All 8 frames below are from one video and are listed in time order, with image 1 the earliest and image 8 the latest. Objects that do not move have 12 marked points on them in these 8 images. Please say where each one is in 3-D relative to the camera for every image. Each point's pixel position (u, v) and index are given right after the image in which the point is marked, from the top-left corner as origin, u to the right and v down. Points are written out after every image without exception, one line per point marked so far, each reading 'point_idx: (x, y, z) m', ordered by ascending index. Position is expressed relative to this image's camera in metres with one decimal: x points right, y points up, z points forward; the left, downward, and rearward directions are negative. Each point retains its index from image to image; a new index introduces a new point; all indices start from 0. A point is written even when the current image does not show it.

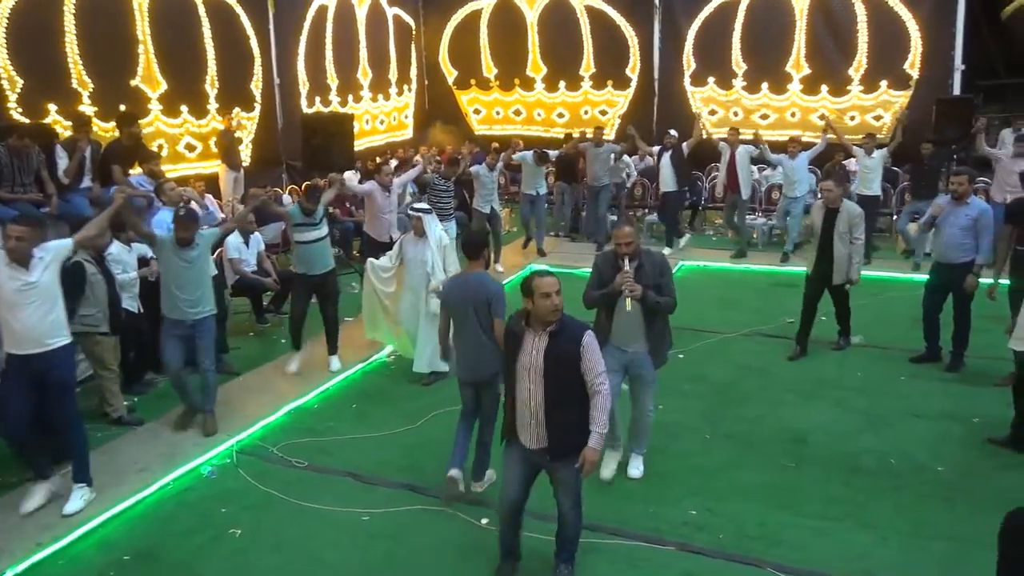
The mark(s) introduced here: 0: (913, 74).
0: (+7.8, +4.2, +15.3) m
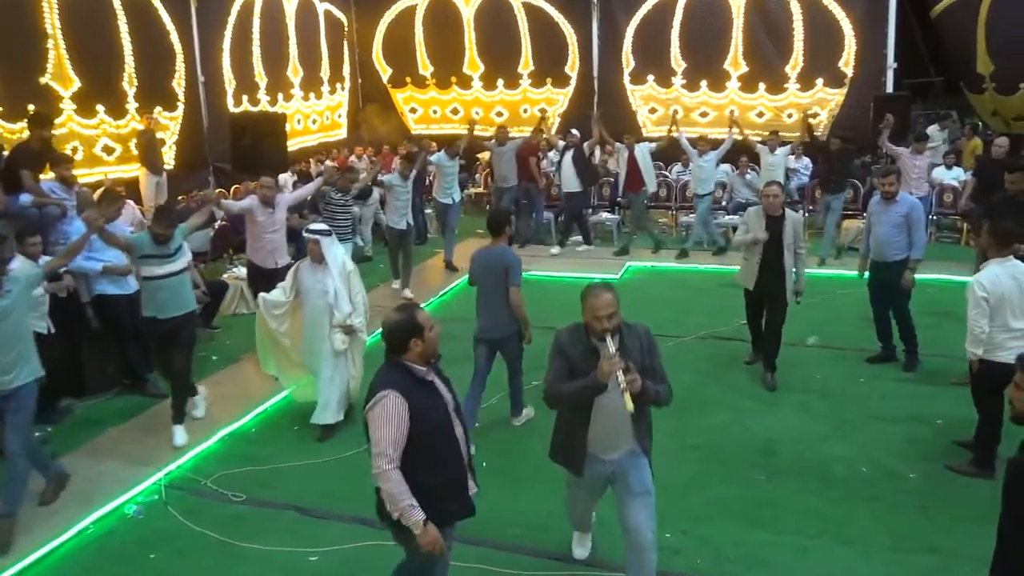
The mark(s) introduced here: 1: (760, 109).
0: (+6.6, +4.2, +15.5) m
1: (+5.0, +3.7, +16.2) m
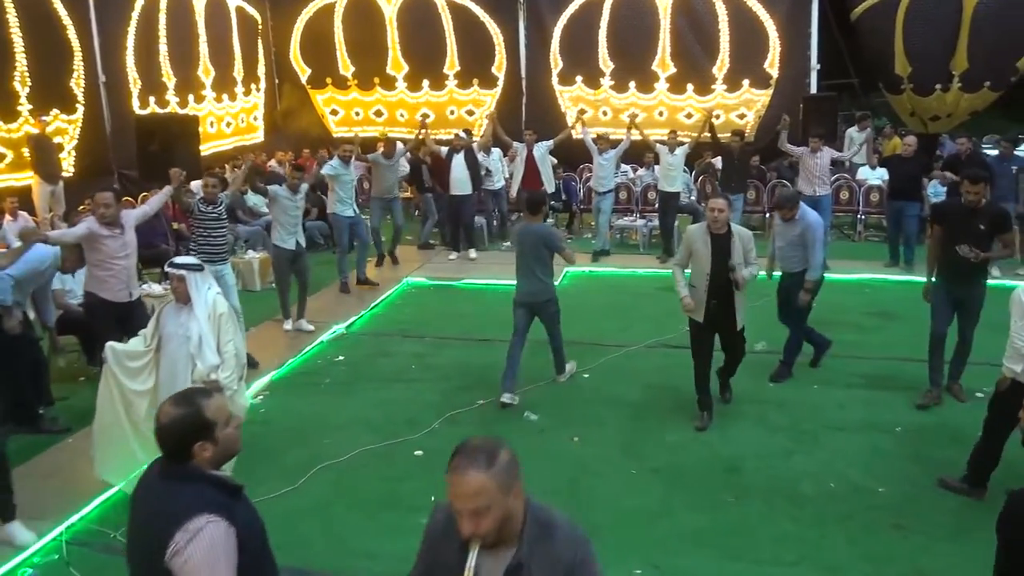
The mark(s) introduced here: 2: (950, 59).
0: (+5.1, +4.2, +15.6) m
1: (+3.6, +3.6, +16.1) m
2: (+8.3, +4.3, +15.0) m
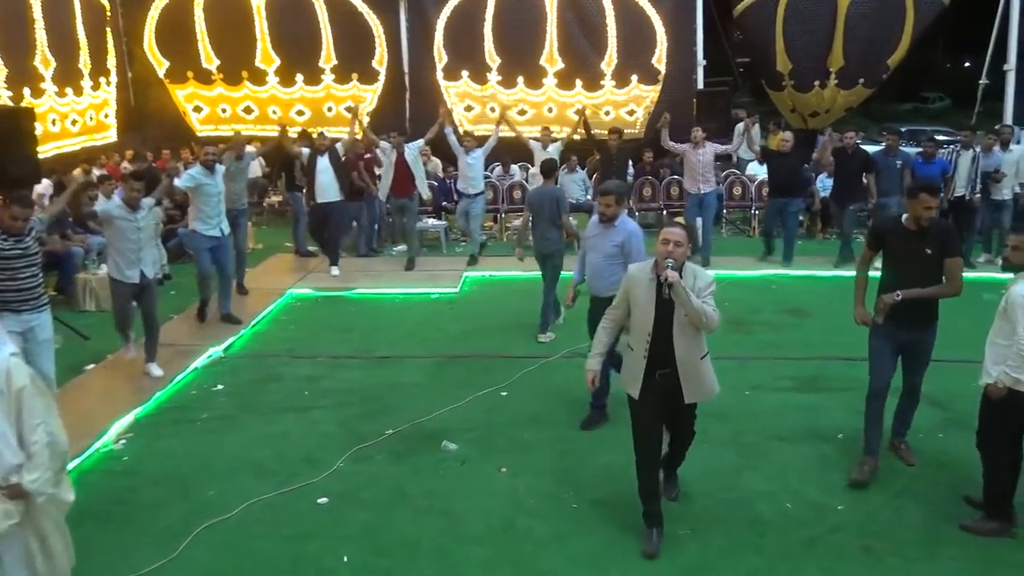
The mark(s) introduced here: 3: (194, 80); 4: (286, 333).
0: (+2.9, +4.3, +15.5) m
1: (+1.3, +3.6, +15.7) m
2: (+6.1, +4.5, +15.3) m
3: (-6.5, +4.3, +16.2) m
4: (-2.5, -0.5, +8.7) m
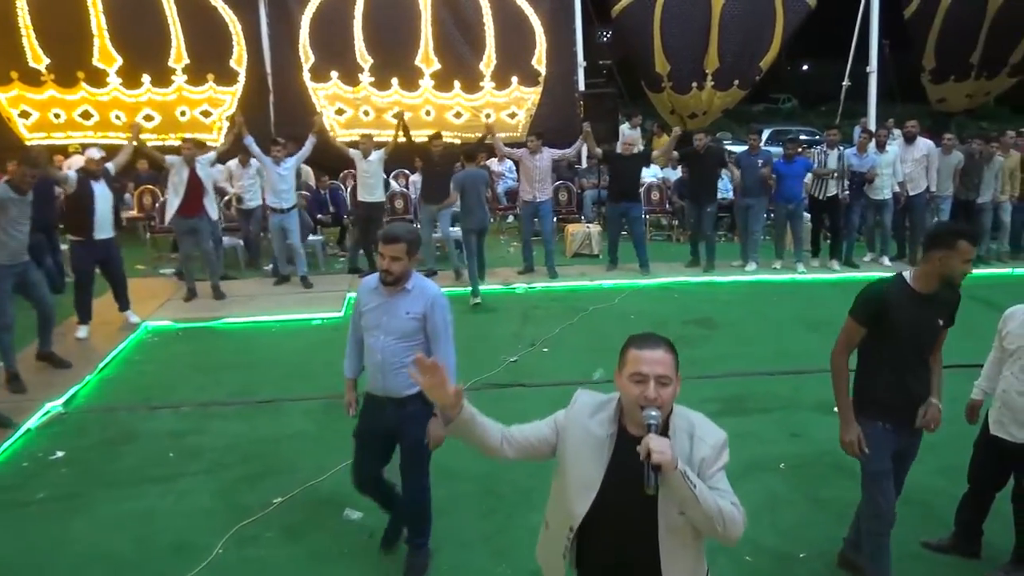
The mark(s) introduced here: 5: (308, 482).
0: (+0.5, +4.1, +15.0) m
1: (-1.1, +3.4, +15.0) m
2: (+3.7, +4.5, +15.3) m
3: (-8.8, +3.7, +14.2) m
4: (-3.5, -0.8, +7.4) m
5: (-1.4, -1.3, +5.3) m
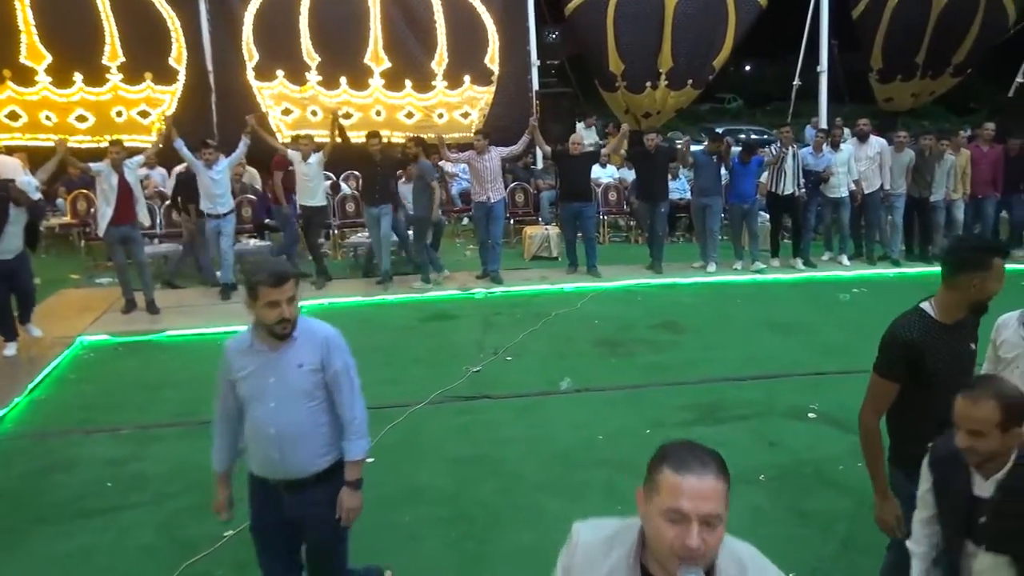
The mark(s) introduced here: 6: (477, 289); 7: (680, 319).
0: (-0.3, +4.1, +14.7) m
1: (-1.9, +3.3, +14.6) m
2: (+2.8, +4.4, +15.2) m
3: (-9.6, +3.5, +13.3) m
4: (-3.8, -0.9, +6.9) m
5: (-1.6, -1.4, +4.9) m
6: (-0.5, 0.0, +10.3) m
7: (+1.9, -0.3, +8.8) m
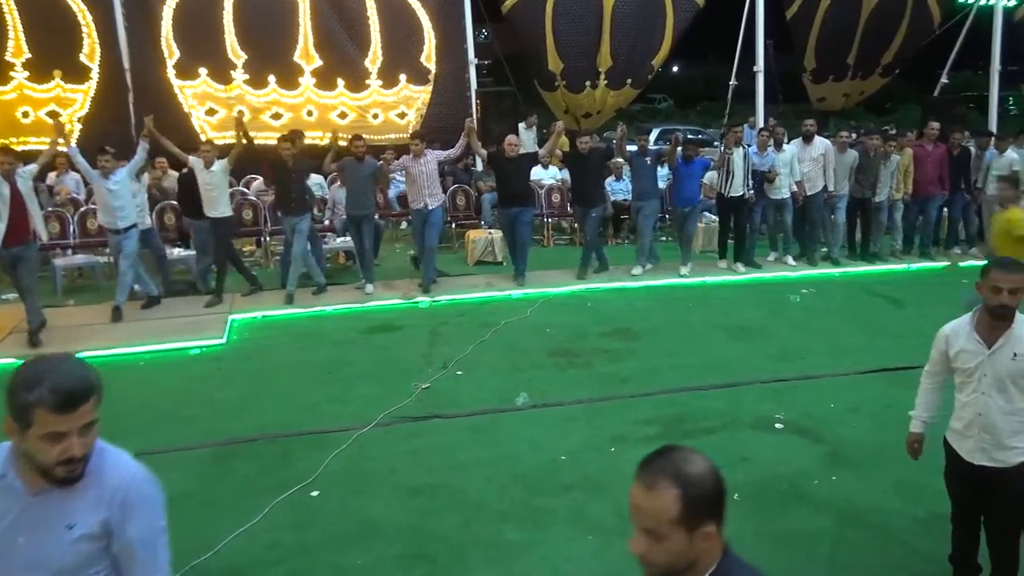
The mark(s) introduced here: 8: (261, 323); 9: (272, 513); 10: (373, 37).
0: (-1.5, +4.0, +14.2) m
1: (-3.0, +3.2, +14.0) m
2: (+1.6, +4.4, +15.0) m
3: (-10.6, +3.2, +12.1) m
4: (-4.2, -1.1, +6.2) m
5: (-1.8, -1.5, +4.4) m
6: (-1.1, -0.1, +9.9) m
7: (+1.3, -0.4, +8.5) m
8: (-2.9, -0.4, +9.1) m
9: (-1.5, -1.4, +4.8) m
10: (-2.4, +4.4, +13.9) m
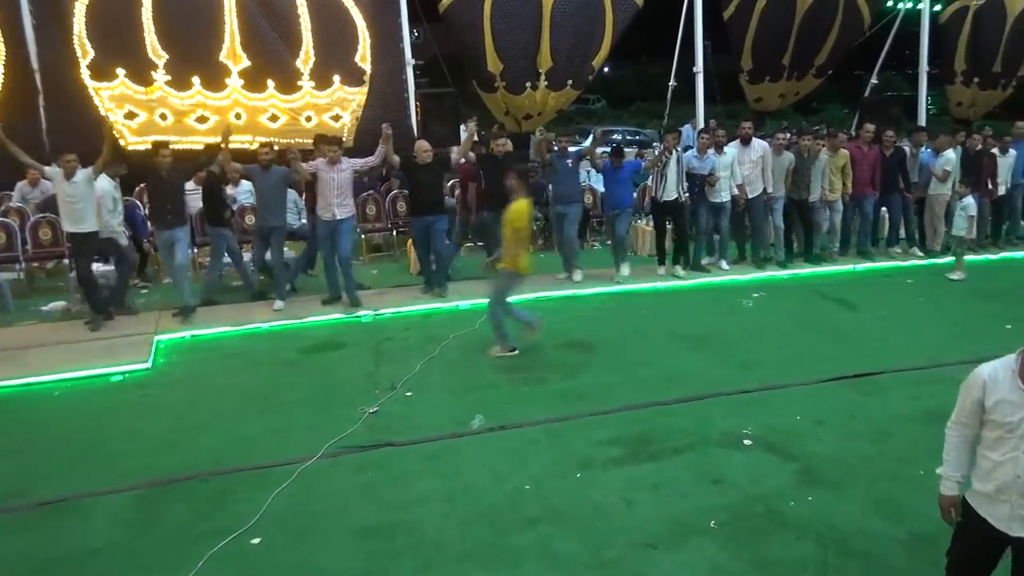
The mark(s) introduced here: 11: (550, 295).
0: (-2.5, +3.8, +13.7) m
1: (-4.0, +3.0, +13.3) m
2: (+0.5, +4.3, +14.7) m
3: (-11.4, +2.9, +10.8) m
4: (-4.5, -1.3, +5.4) m
5: (-1.9, -1.7, +3.9) m
6: (-1.8, -0.3, +9.4) m
7: (+0.8, -0.5, +8.2) m
8: (-3.5, -0.6, +8.5) m
9: (-1.7, -1.5, +4.3) m
10: (-3.5, +4.2, +13.3) m
11: (+0.5, -0.1, +10.0) m
